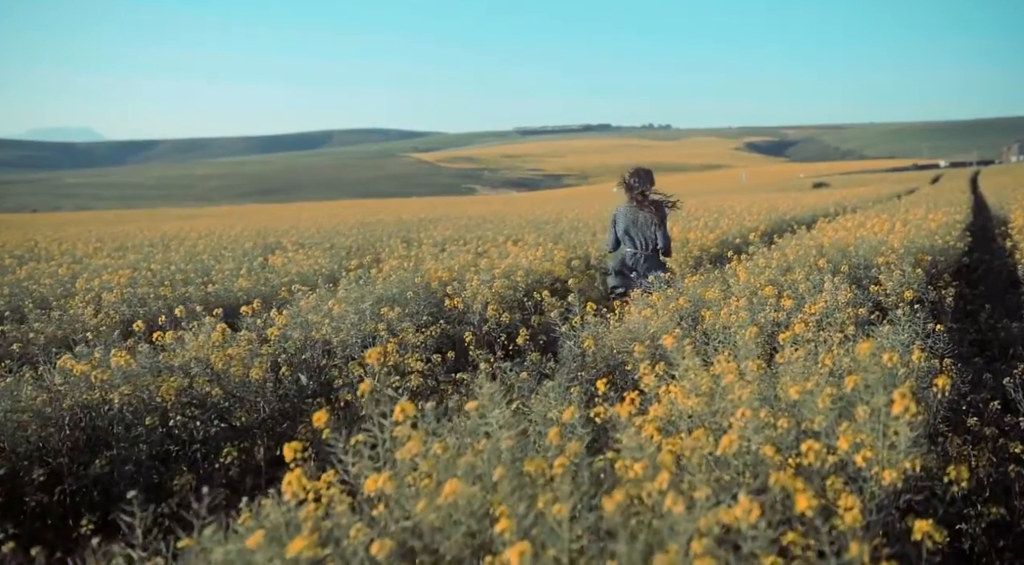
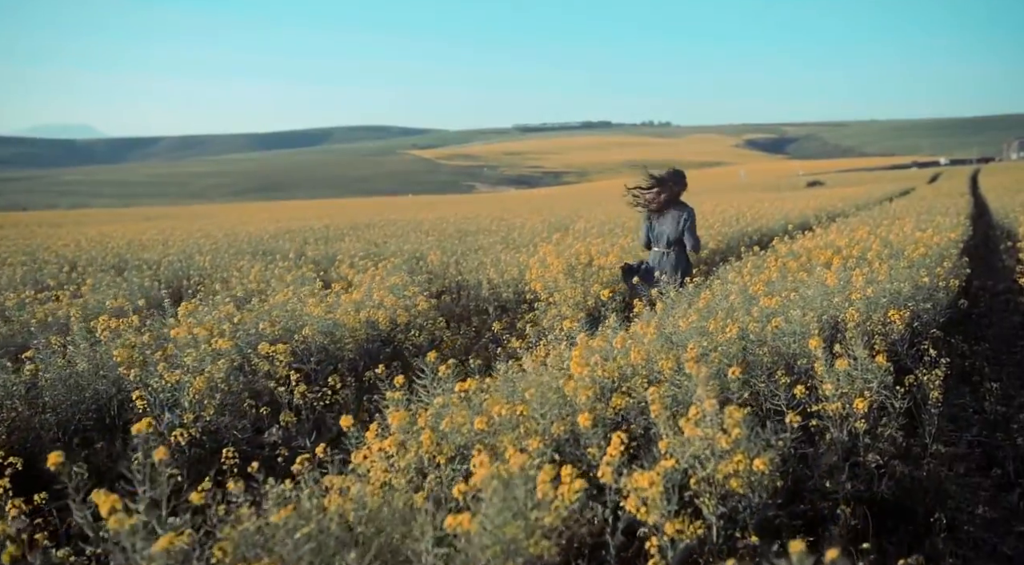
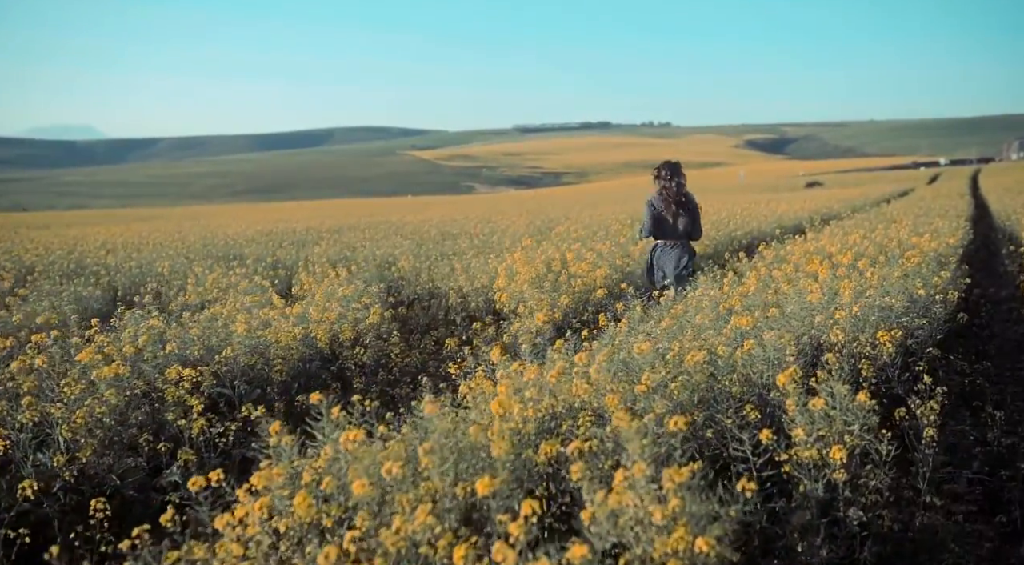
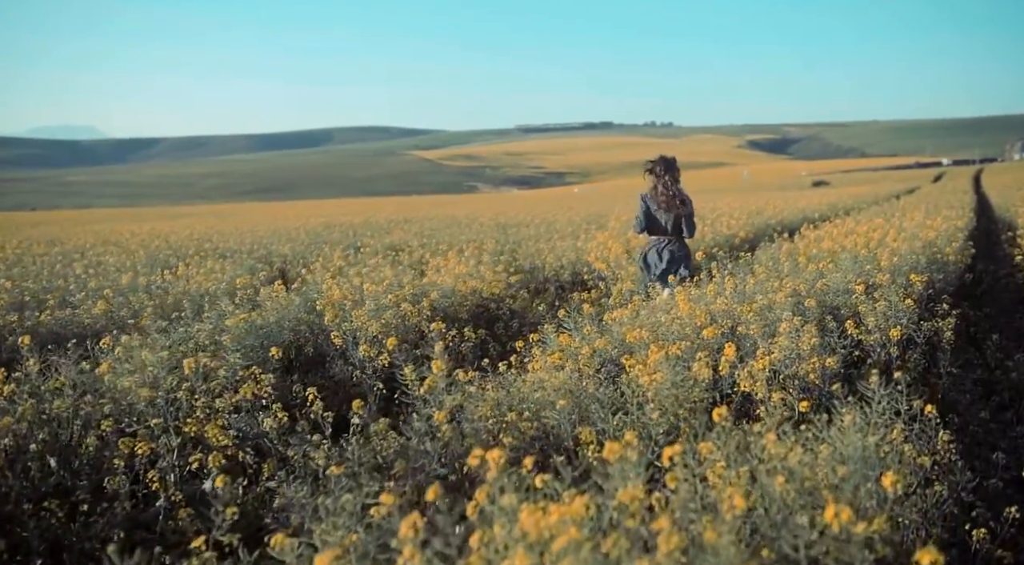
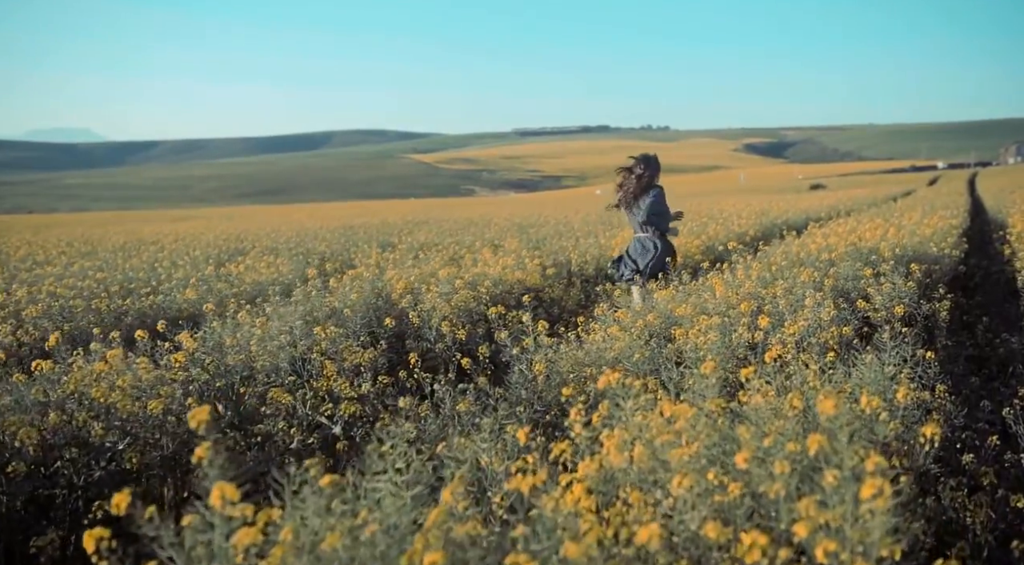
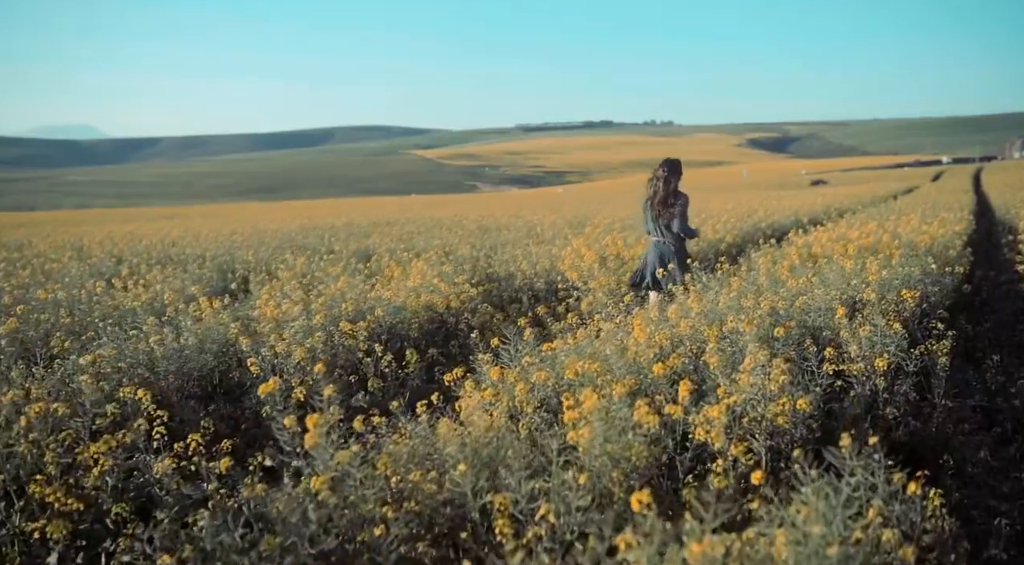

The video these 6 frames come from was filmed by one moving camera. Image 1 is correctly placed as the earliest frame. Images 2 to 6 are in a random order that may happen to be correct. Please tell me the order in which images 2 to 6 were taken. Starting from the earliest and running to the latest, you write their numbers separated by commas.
5, 4, 6, 2, 3
